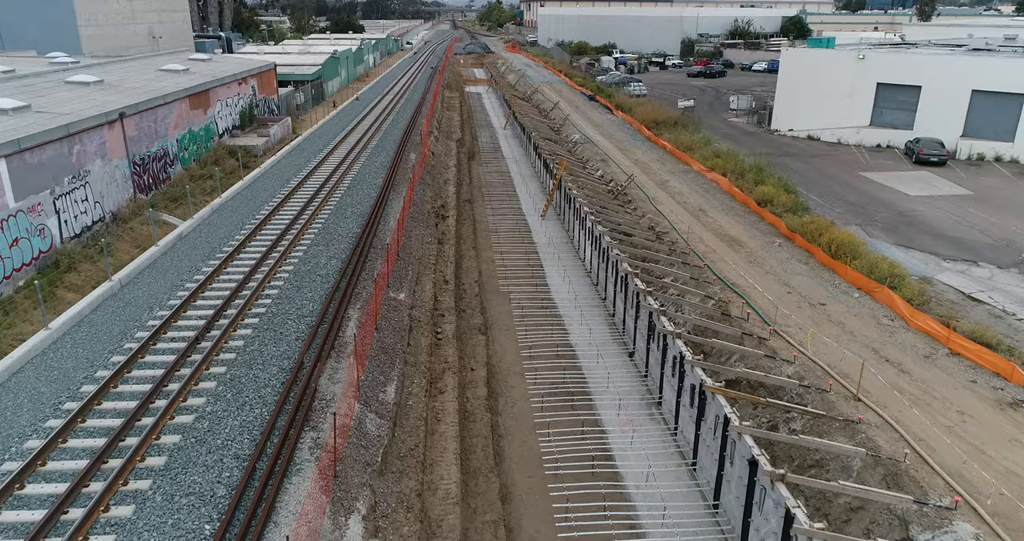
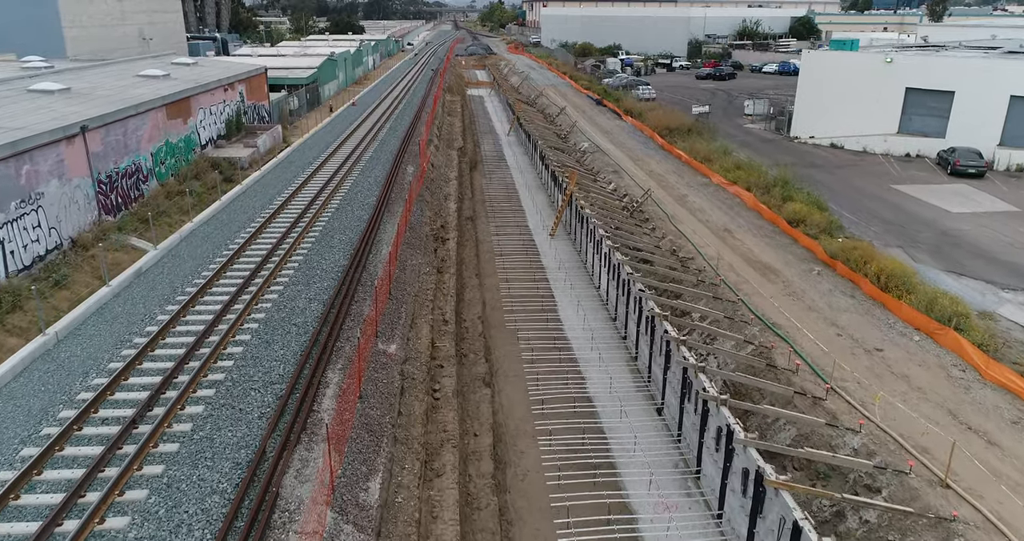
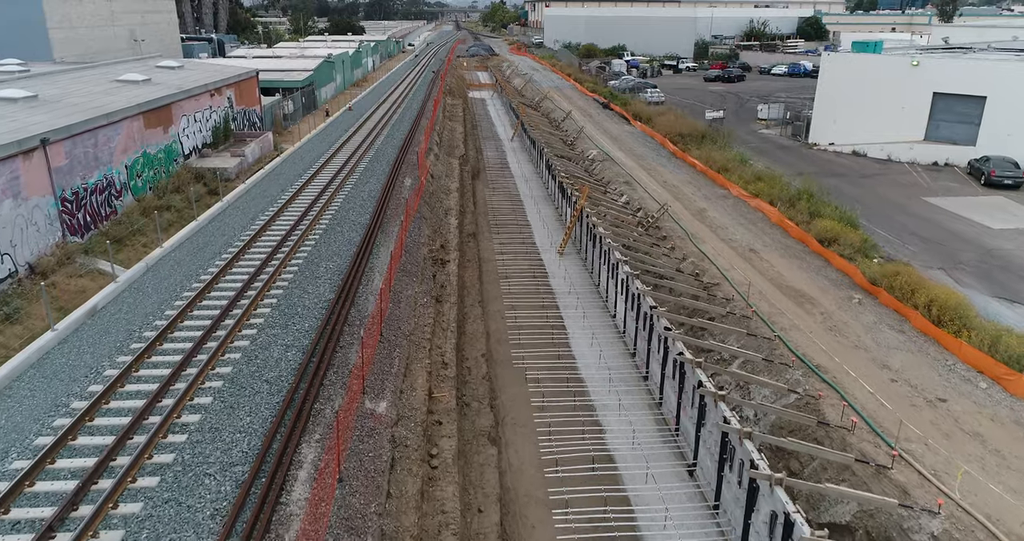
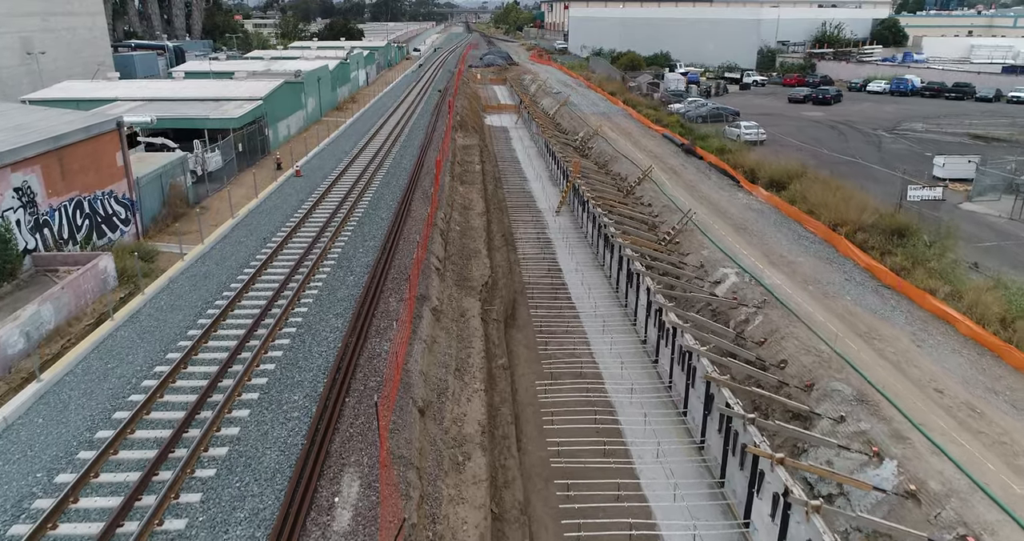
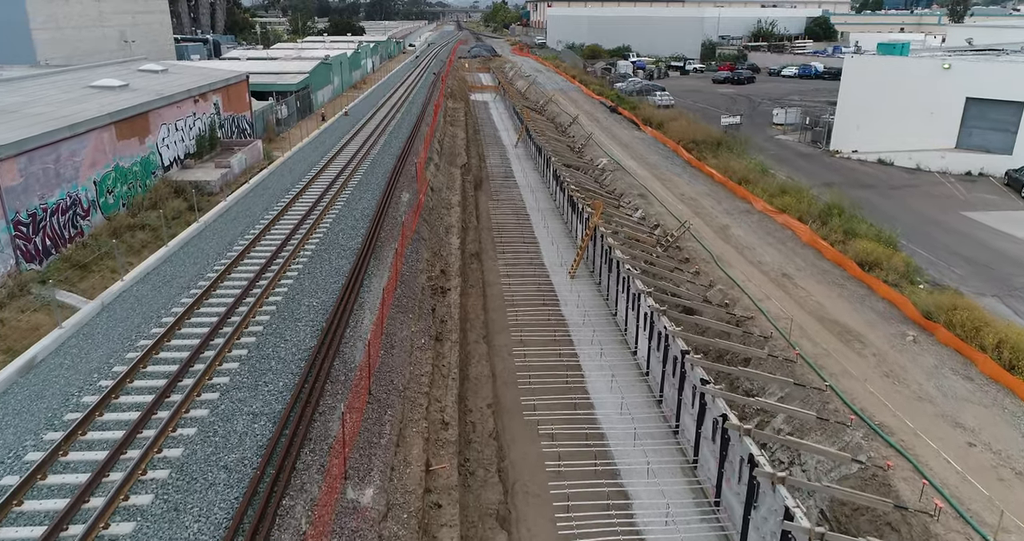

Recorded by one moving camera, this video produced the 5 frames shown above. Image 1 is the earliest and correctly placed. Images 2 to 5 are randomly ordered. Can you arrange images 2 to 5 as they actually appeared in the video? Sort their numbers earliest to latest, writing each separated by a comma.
2, 3, 5, 4
